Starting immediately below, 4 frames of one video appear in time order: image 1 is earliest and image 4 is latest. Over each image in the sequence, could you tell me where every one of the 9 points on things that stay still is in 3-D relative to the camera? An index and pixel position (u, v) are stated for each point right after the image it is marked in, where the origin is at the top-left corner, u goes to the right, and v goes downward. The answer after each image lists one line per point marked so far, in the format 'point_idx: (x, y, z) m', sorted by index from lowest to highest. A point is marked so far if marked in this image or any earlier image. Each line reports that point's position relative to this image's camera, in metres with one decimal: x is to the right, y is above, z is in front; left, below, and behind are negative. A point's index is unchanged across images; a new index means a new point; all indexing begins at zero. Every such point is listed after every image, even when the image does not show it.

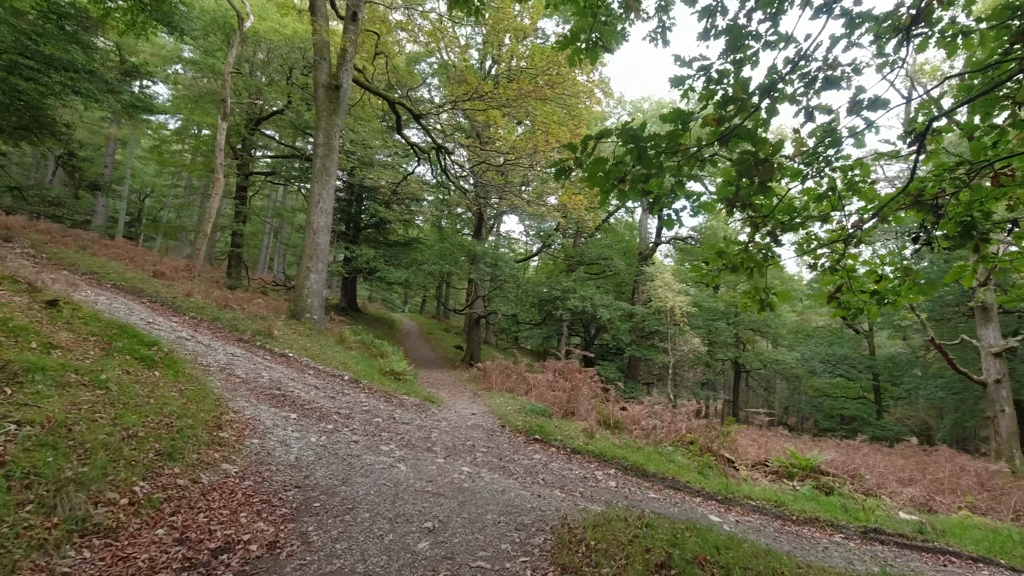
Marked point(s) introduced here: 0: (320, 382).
0: (-2.4, -1.2, +7.0) m
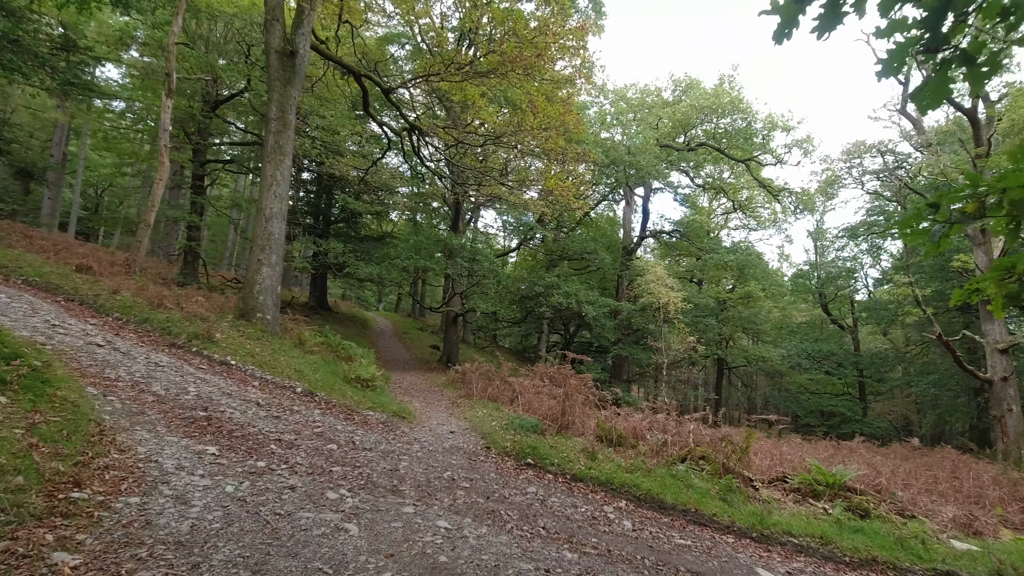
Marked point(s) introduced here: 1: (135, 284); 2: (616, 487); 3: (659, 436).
0: (-2.5, -1.1, +5.7) m
1: (-6.0, +0.1, +9.0) m
2: (+1.0, -1.8, +5.1) m
3: (+1.8, -1.9, +7.0) m
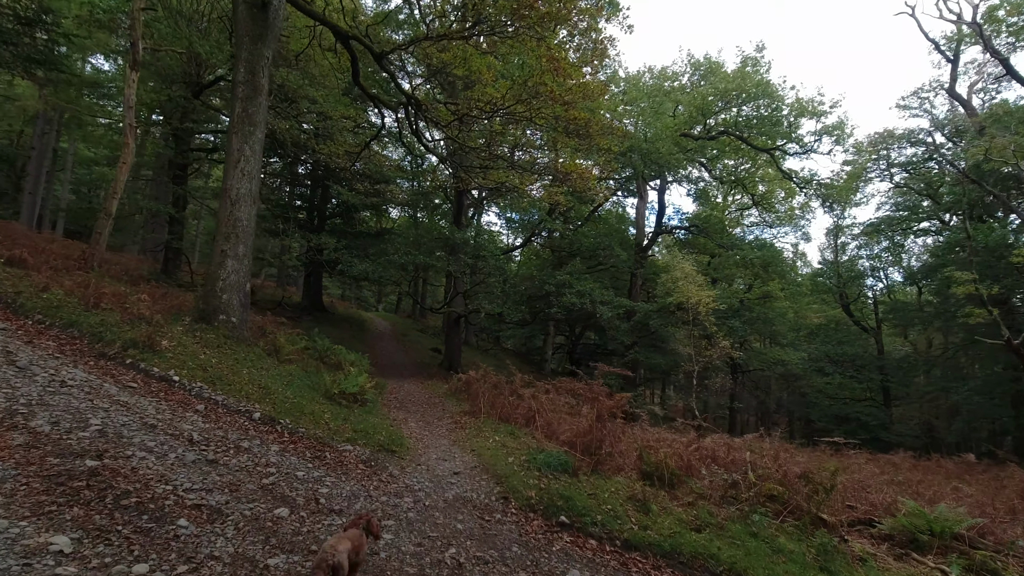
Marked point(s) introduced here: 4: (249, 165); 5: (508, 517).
0: (-2.3, -1.1, +4.3) m
1: (-5.9, +0.1, +7.6) m
2: (+1.1, -1.8, +3.7) m
3: (+2.0, -1.8, +5.6) m
4: (-3.5, +1.6, +7.5) m
5: (0.0, -1.6, +3.9) m
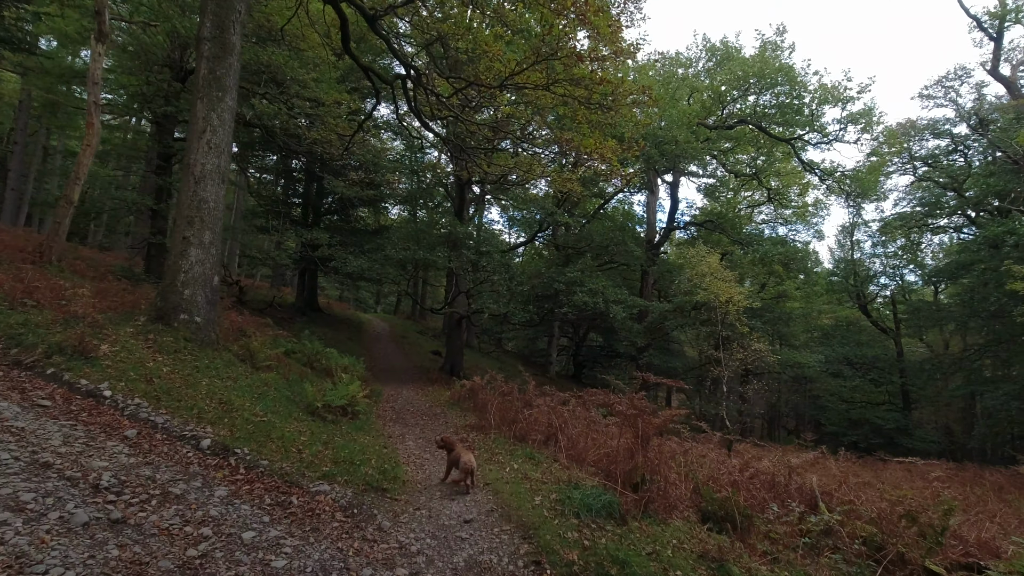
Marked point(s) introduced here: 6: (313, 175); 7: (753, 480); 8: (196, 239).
0: (-2.2, -1.0, +3.1) m
1: (-5.7, +0.2, +6.4) m
2: (+1.3, -1.7, +2.5) m
3: (+2.2, -1.7, +4.4) m
4: (-3.3, +1.7, +6.3) m
5: (+0.2, -1.5, +2.8) m
6: (-6.1, +3.6, +16.9) m
7: (+2.3, -1.7, +5.2) m
8: (-3.5, +0.5, +6.1) m
